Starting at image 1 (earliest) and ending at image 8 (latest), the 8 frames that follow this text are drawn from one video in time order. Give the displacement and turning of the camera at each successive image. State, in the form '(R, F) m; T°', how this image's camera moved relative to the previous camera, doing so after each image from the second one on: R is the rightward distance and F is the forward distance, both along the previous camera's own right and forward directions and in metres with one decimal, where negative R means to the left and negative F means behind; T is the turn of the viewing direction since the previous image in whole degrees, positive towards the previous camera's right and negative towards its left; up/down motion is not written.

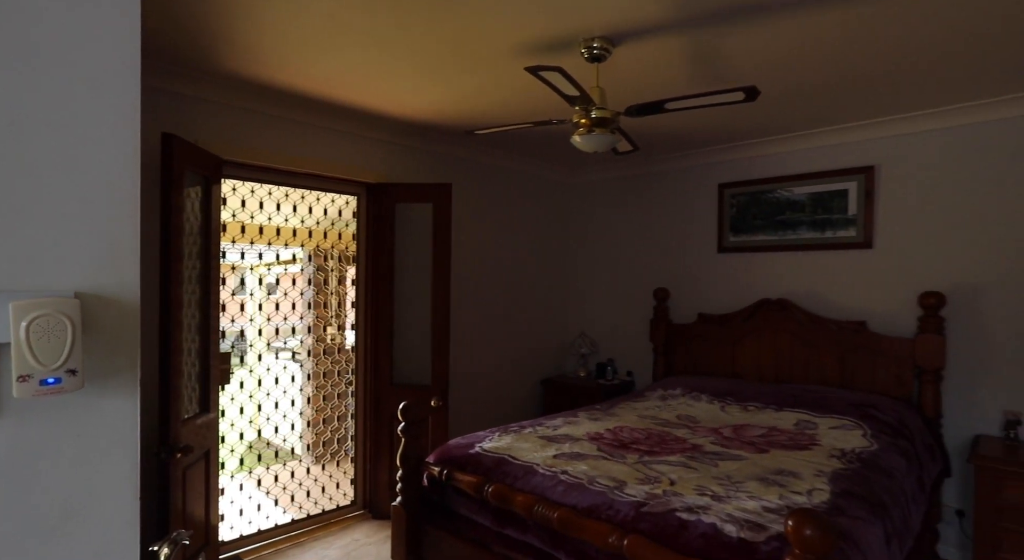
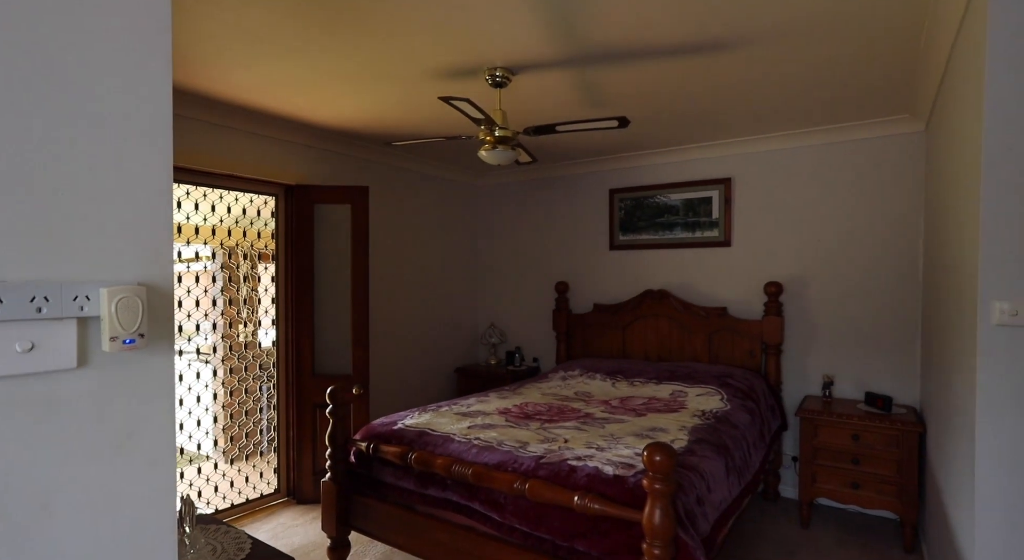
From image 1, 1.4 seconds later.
(0.0, -0.3) m; +9°
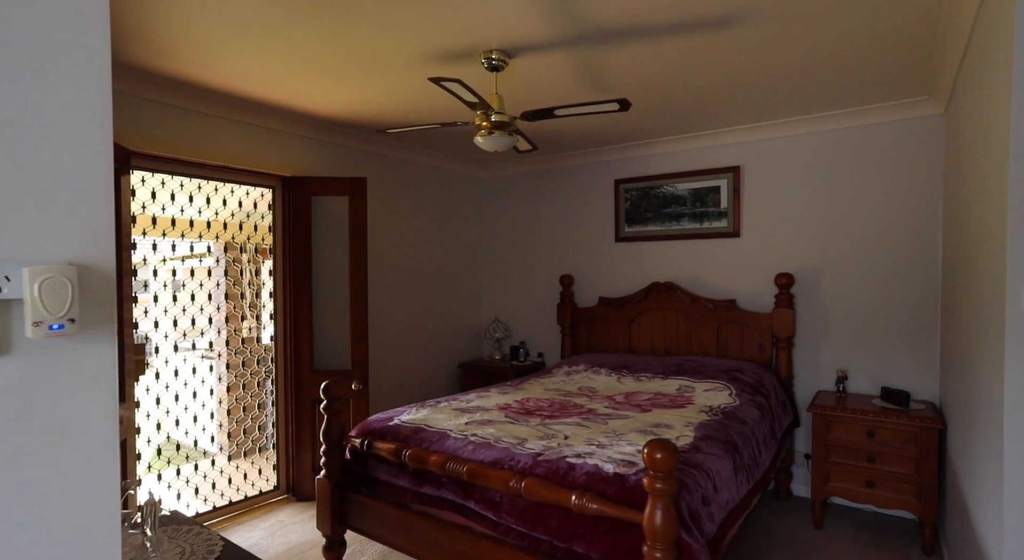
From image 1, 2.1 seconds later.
(+0.1, +0.1) m; -1°
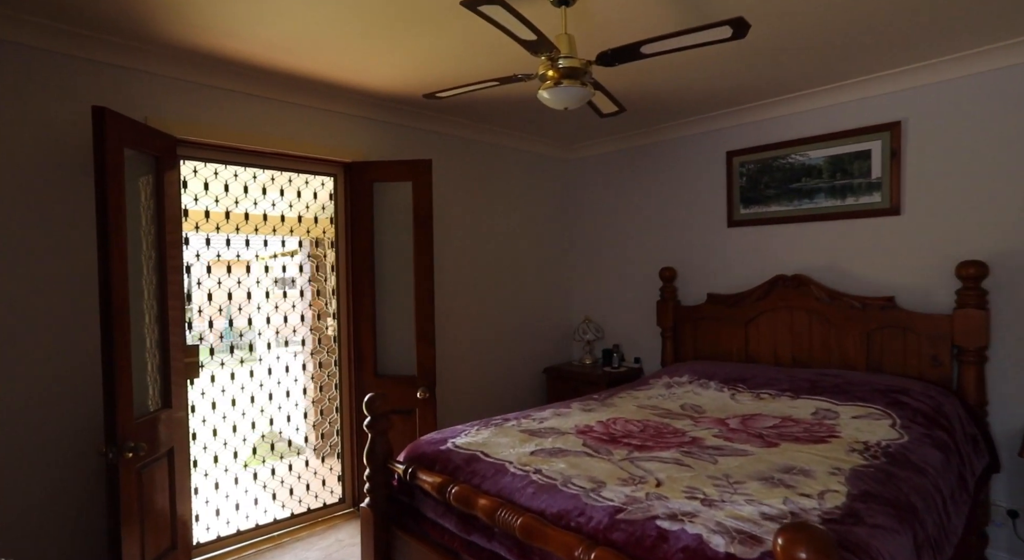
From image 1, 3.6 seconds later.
(+0.1, +0.5) m; -11°
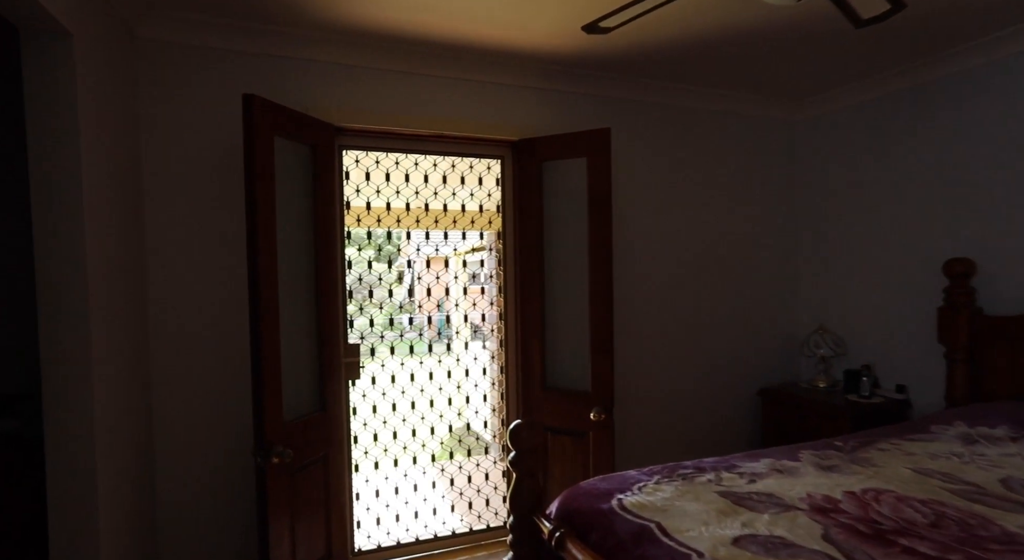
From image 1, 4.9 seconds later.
(0.0, +0.6) m; -21°
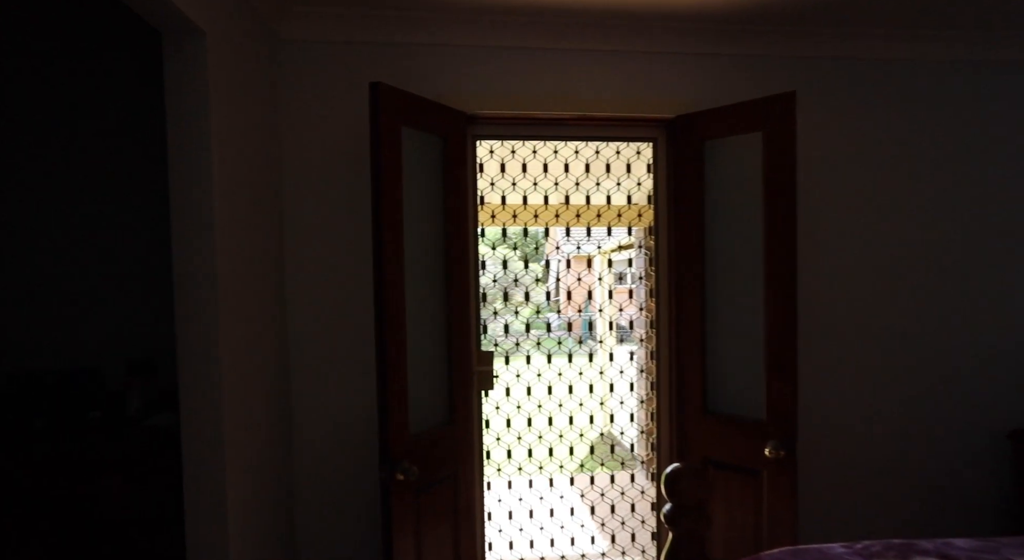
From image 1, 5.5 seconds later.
(0.0, +0.3) m; -15°
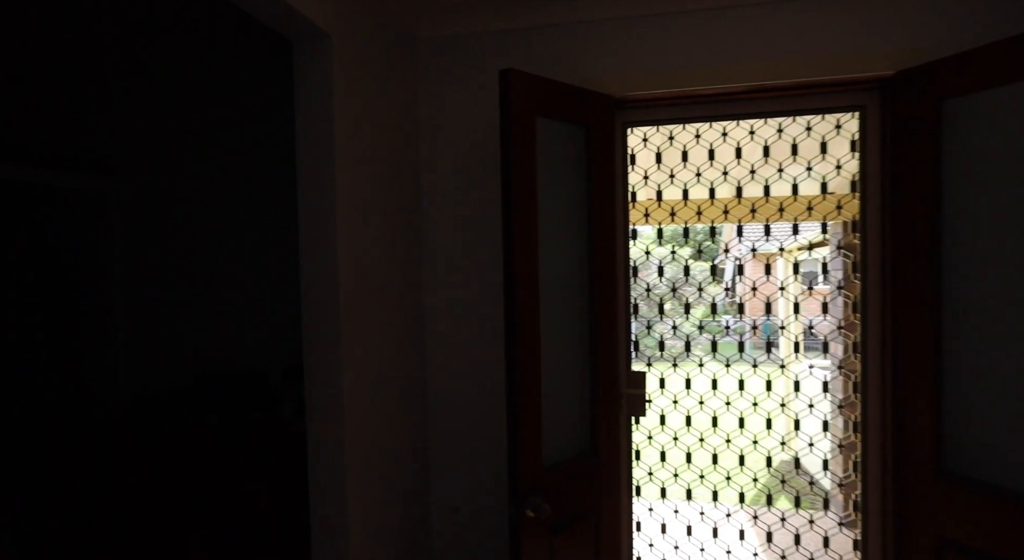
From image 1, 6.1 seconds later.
(+0.1, +0.3) m; -17°
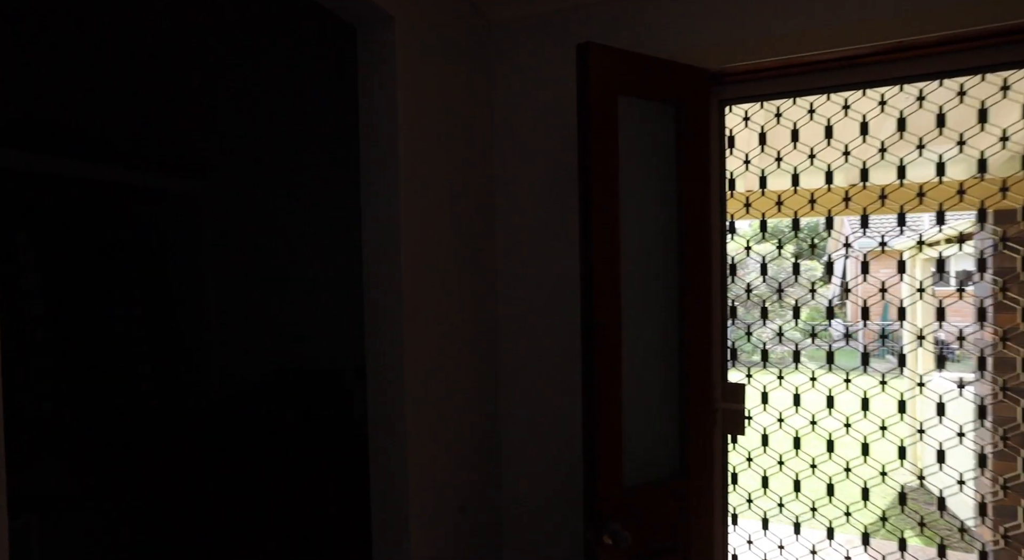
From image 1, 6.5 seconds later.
(0.0, +0.2) m; -9°
